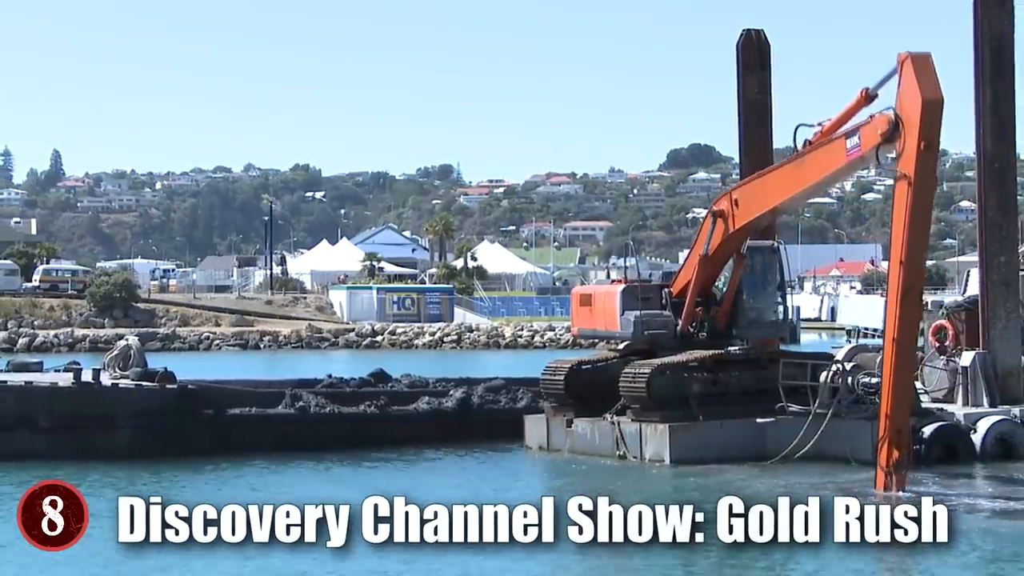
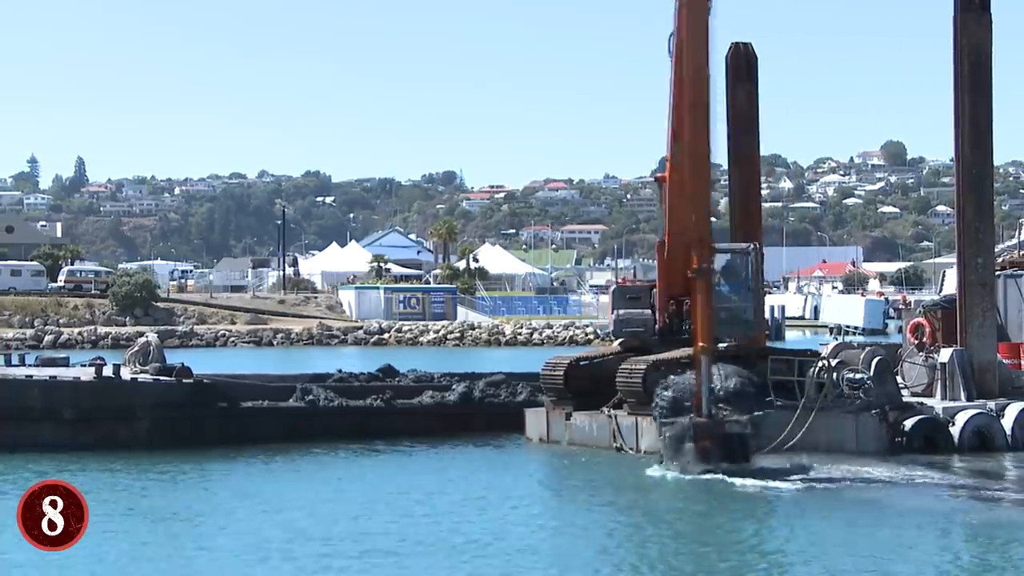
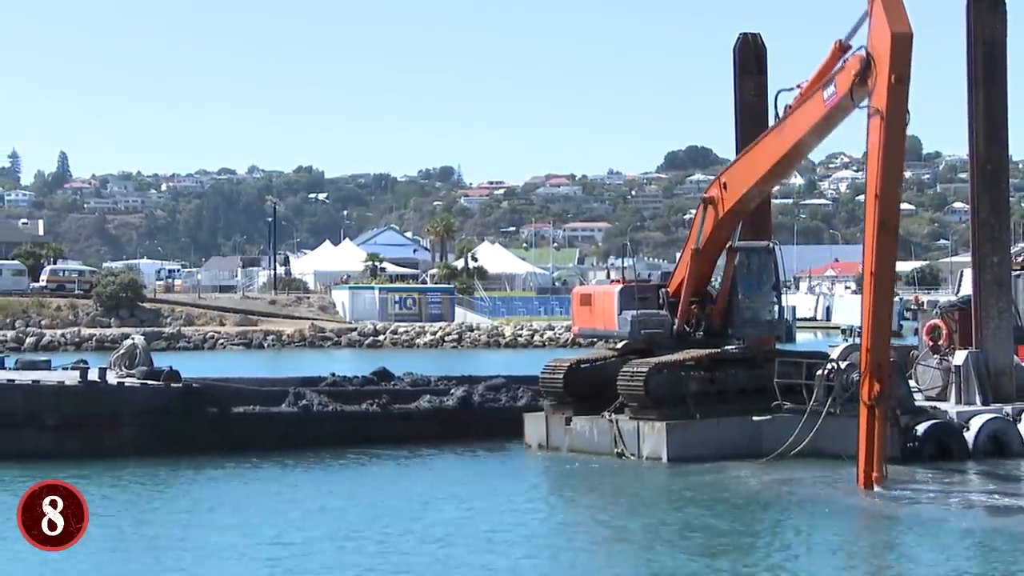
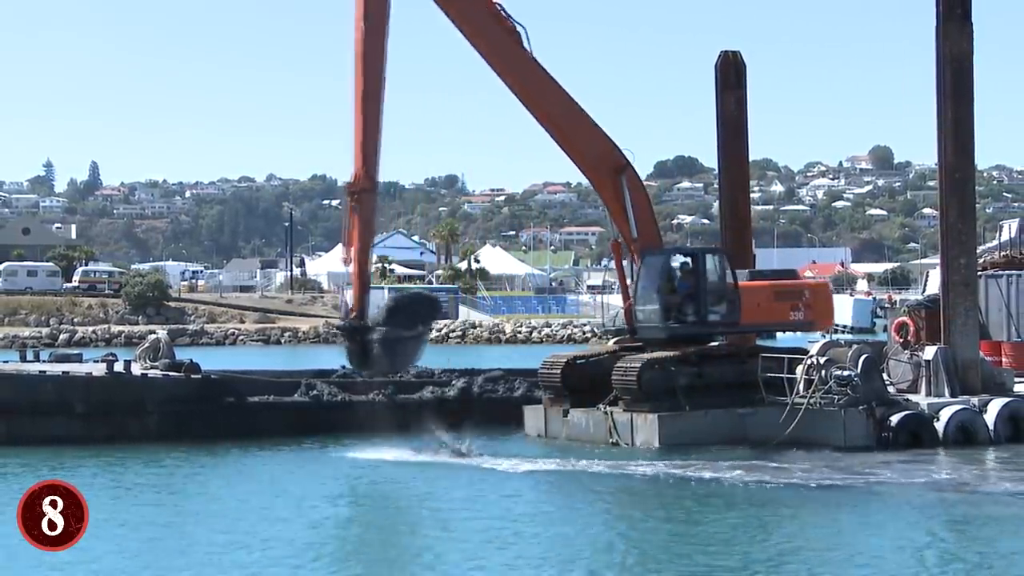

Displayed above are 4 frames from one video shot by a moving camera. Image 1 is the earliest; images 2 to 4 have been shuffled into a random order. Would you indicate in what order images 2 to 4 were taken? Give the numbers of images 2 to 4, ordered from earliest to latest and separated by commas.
3, 2, 4
